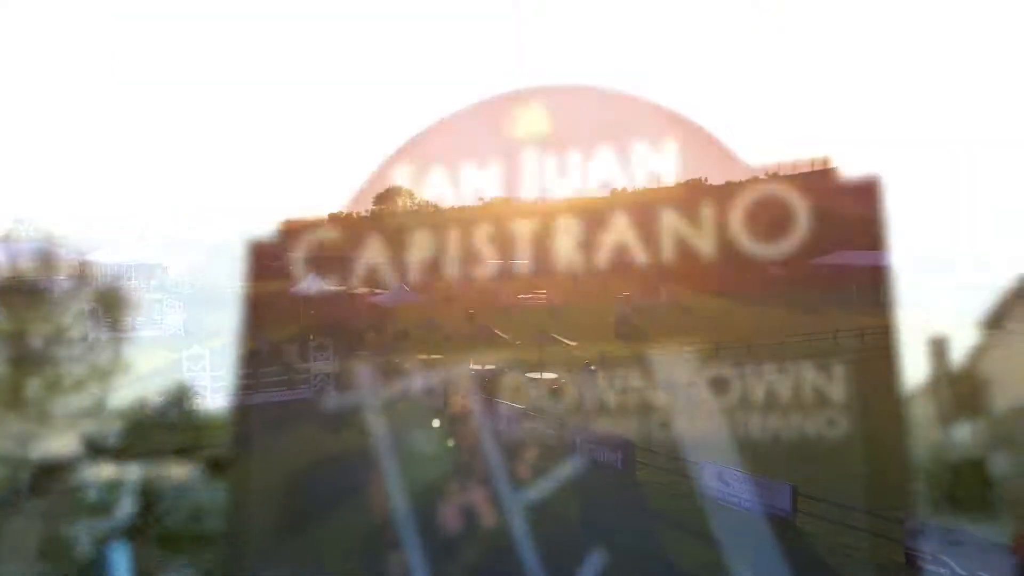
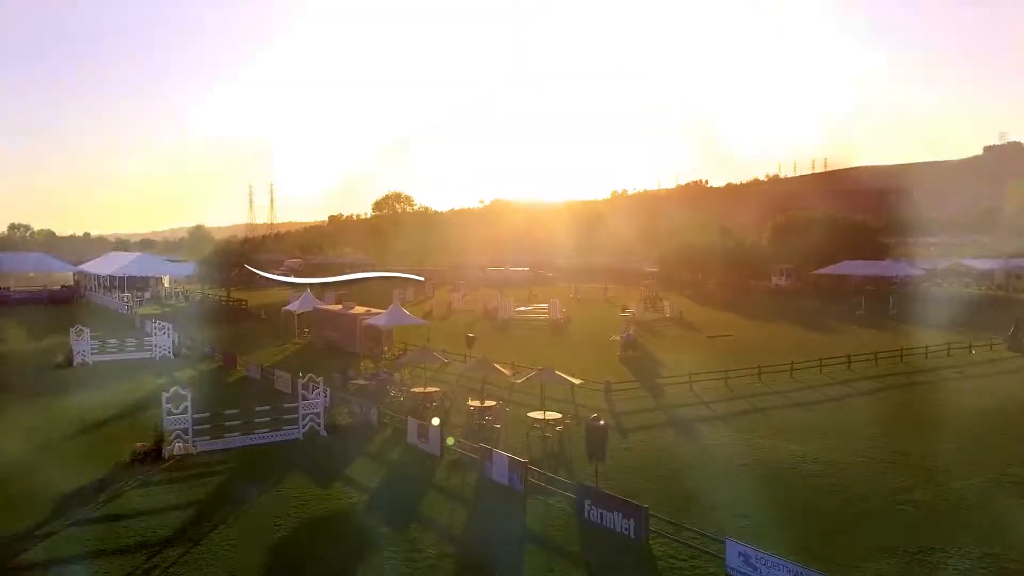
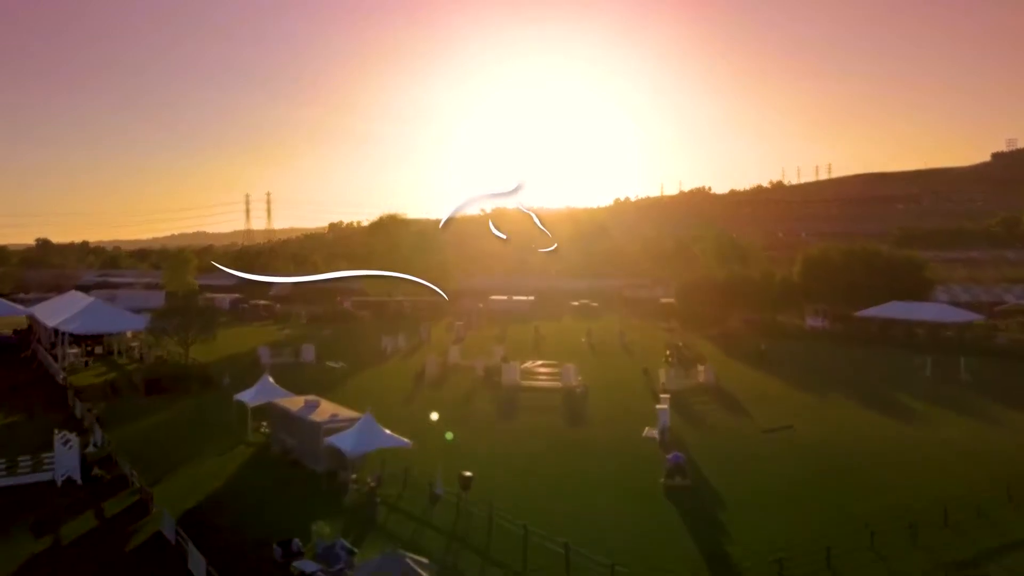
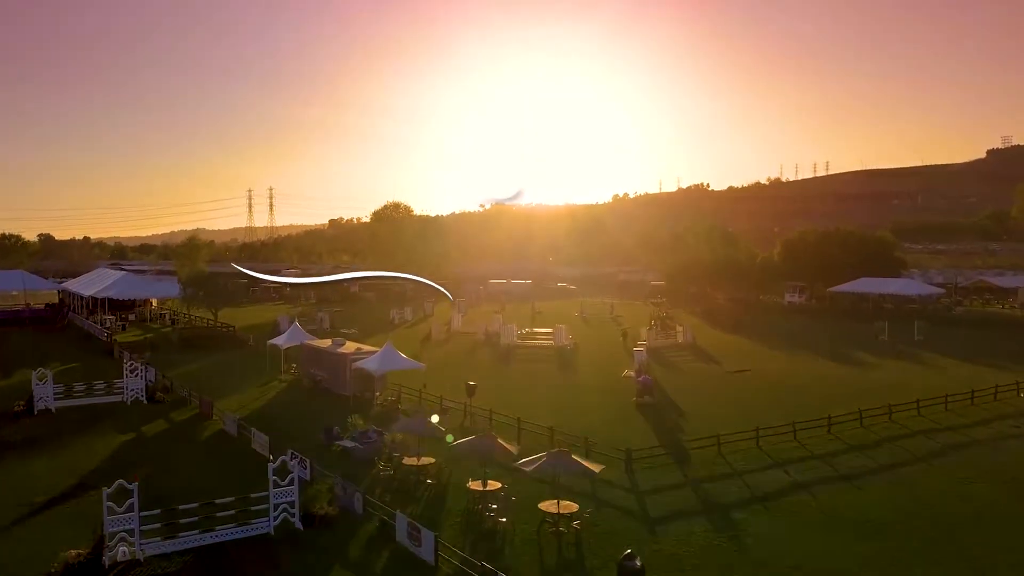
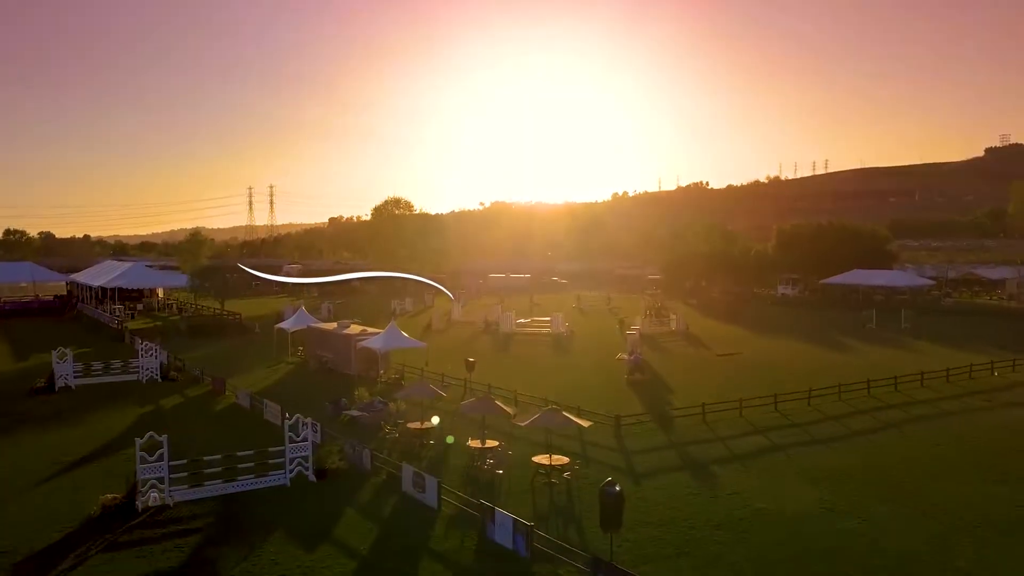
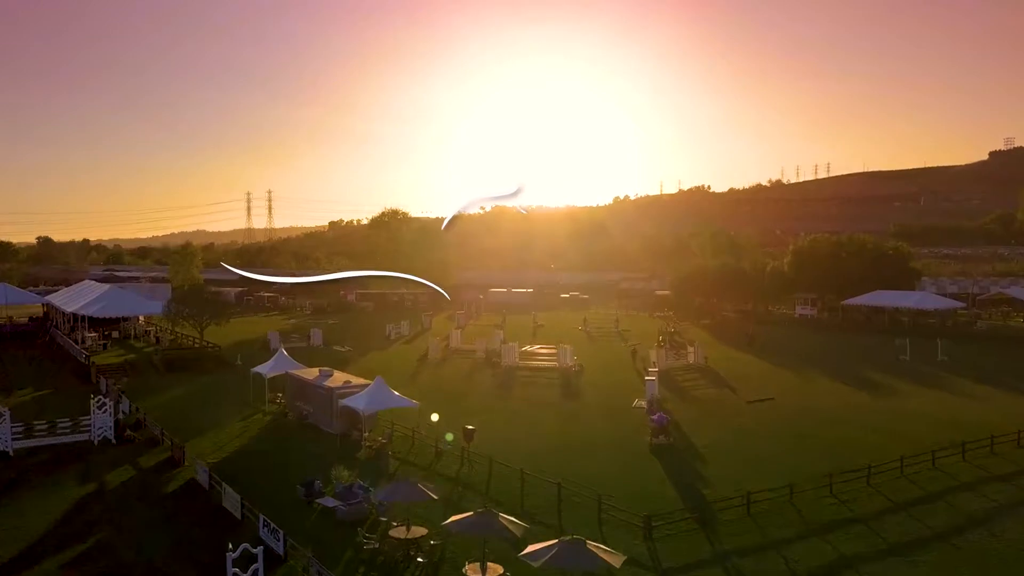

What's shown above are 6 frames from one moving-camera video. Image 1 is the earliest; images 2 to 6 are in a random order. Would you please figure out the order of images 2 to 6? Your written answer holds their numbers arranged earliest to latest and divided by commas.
2, 5, 4, 6, 3
